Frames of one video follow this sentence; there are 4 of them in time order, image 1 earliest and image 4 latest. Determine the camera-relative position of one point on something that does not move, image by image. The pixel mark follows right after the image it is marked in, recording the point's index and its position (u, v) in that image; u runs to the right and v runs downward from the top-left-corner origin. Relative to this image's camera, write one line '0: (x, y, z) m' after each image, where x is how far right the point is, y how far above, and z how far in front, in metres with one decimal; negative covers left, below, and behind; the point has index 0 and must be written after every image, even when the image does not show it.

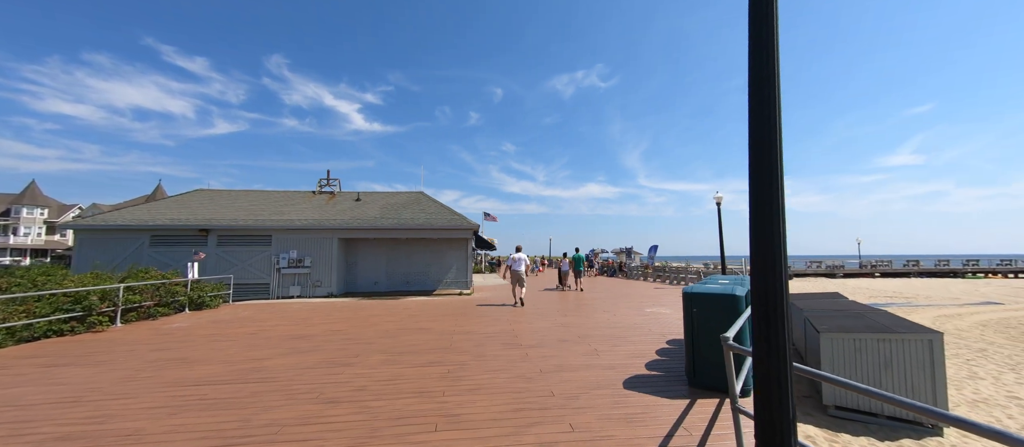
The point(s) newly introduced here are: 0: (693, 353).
0: (+2.0, -1.5, +4.1) m
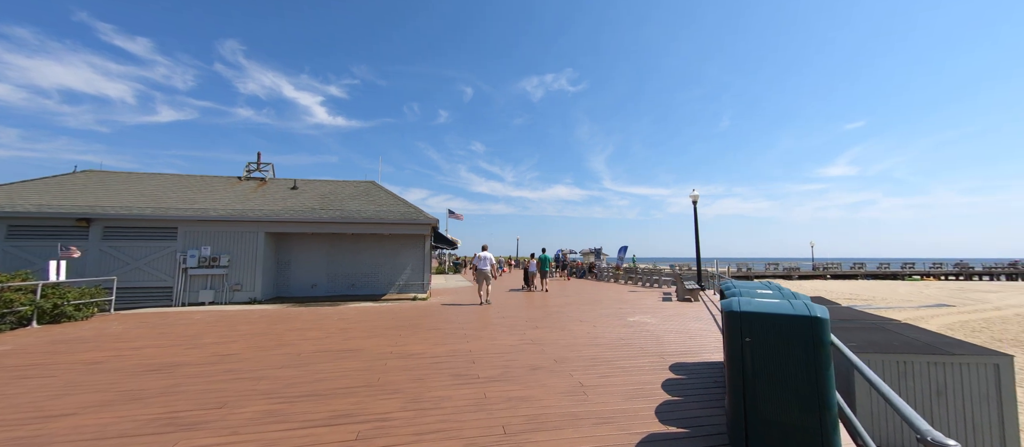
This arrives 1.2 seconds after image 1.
0: (+1.6, -1.3, +2.6) m
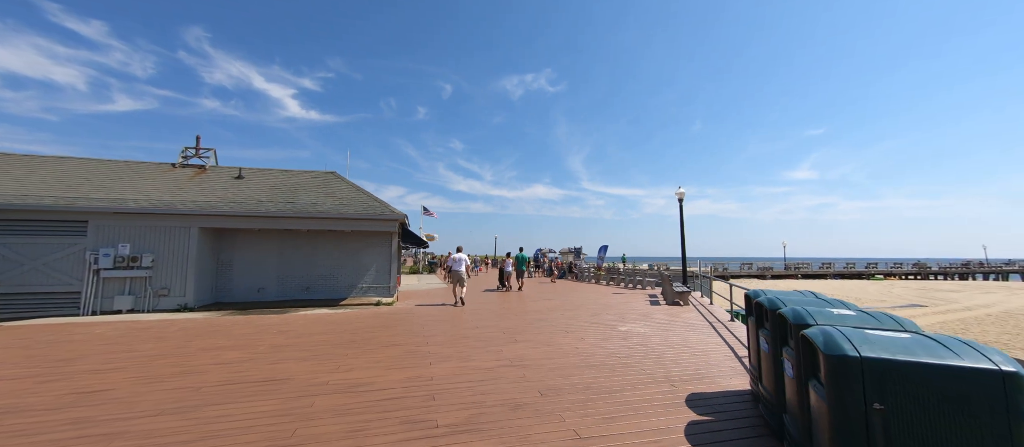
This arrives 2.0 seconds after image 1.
0: (+1.5, -1.3, +1.6) m
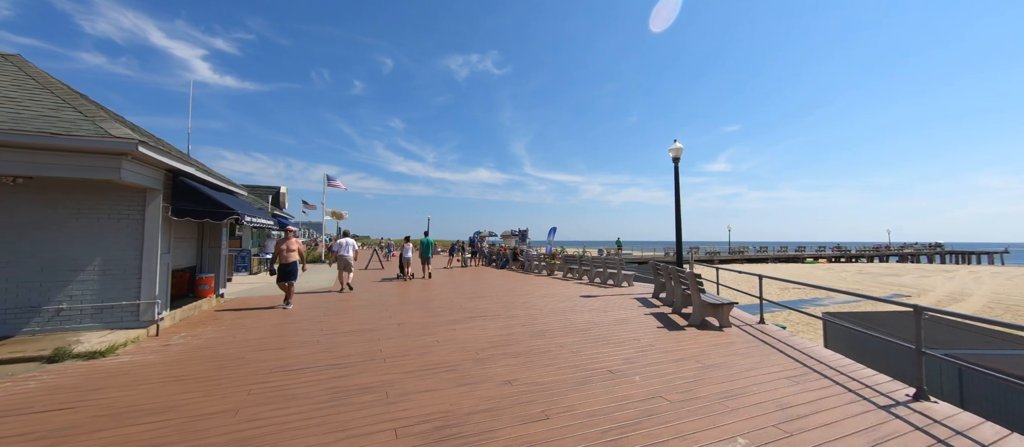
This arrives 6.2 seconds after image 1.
0: (+1.4, -0.9, -3.8) m
